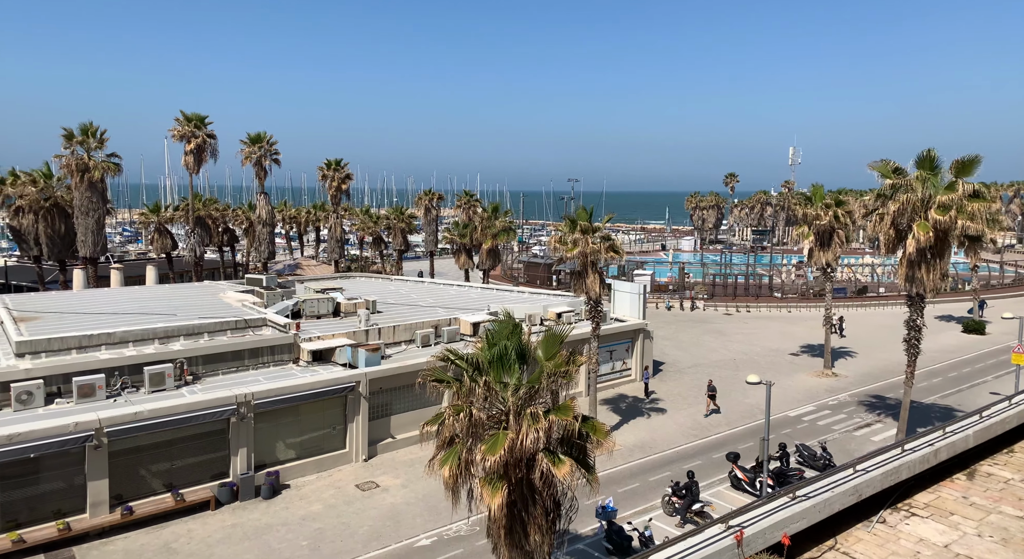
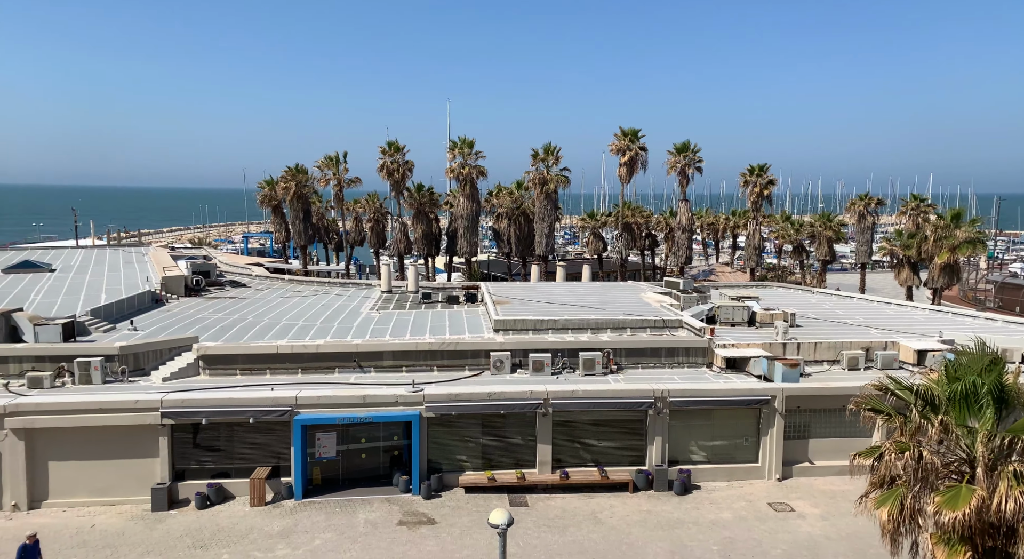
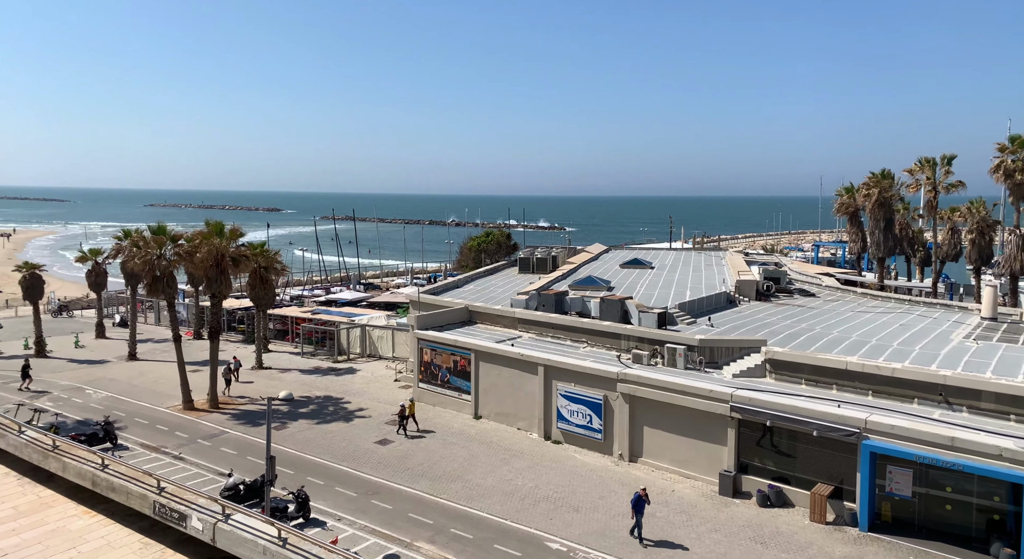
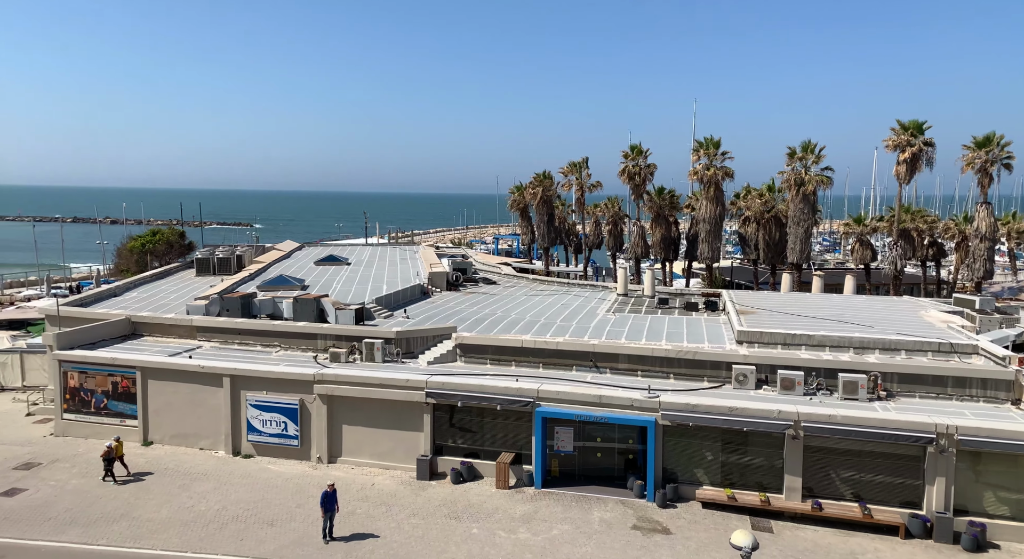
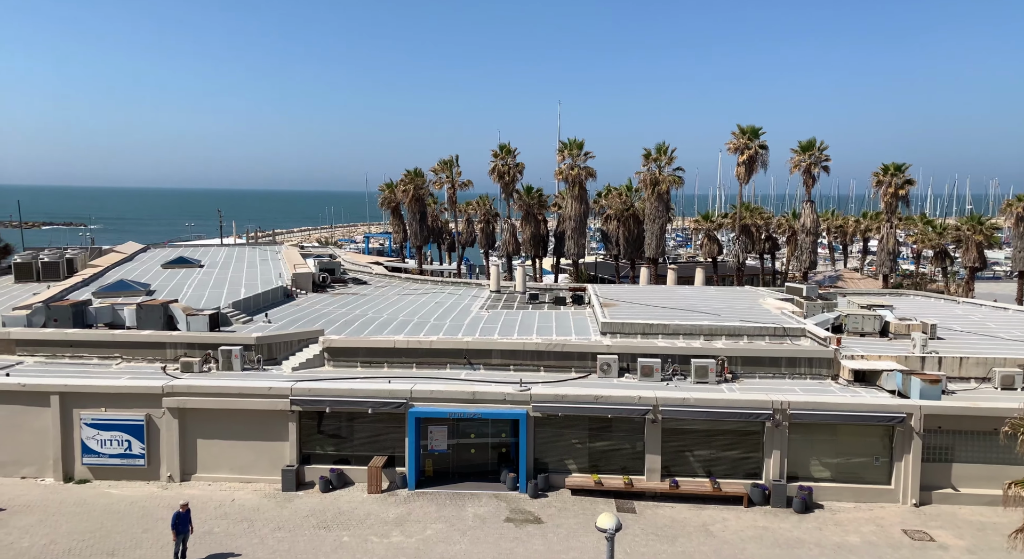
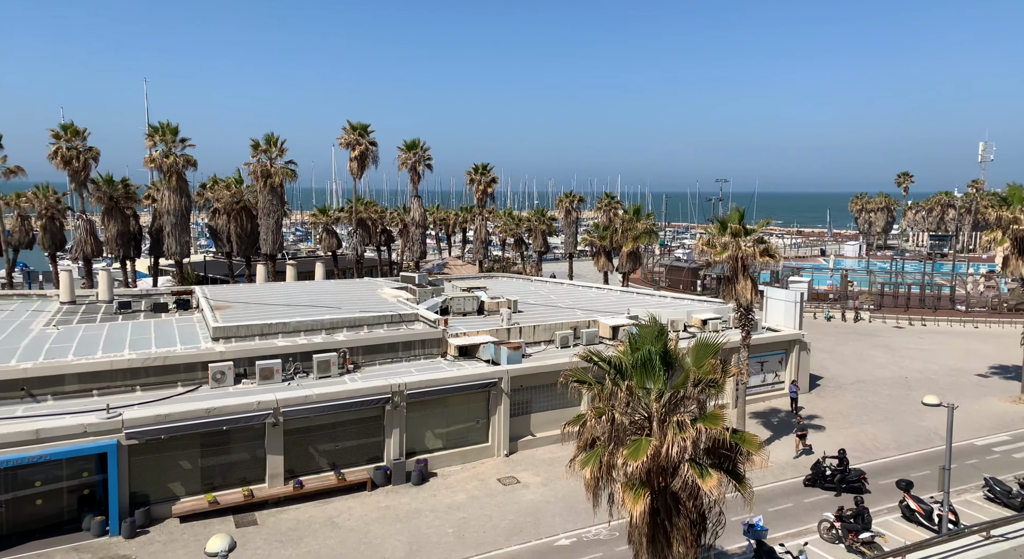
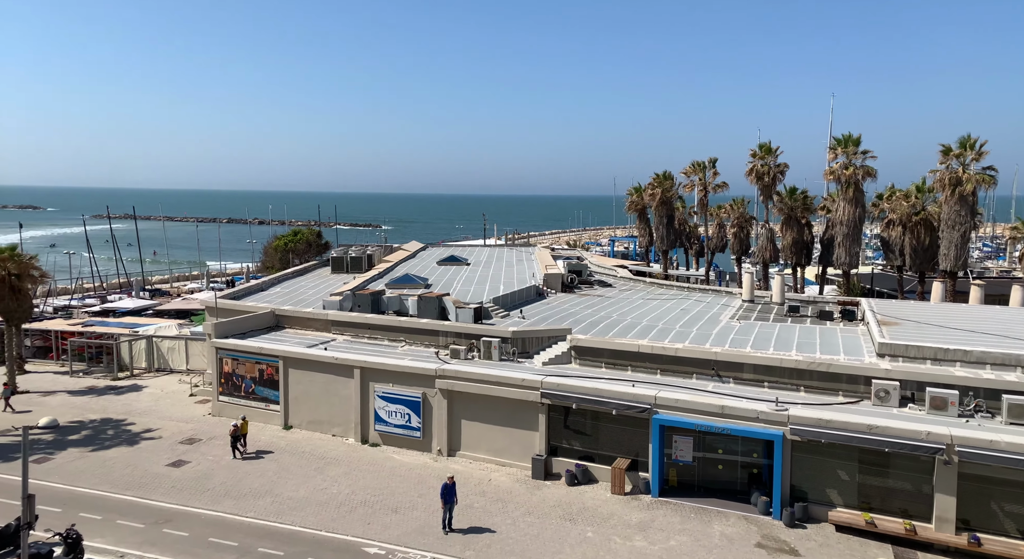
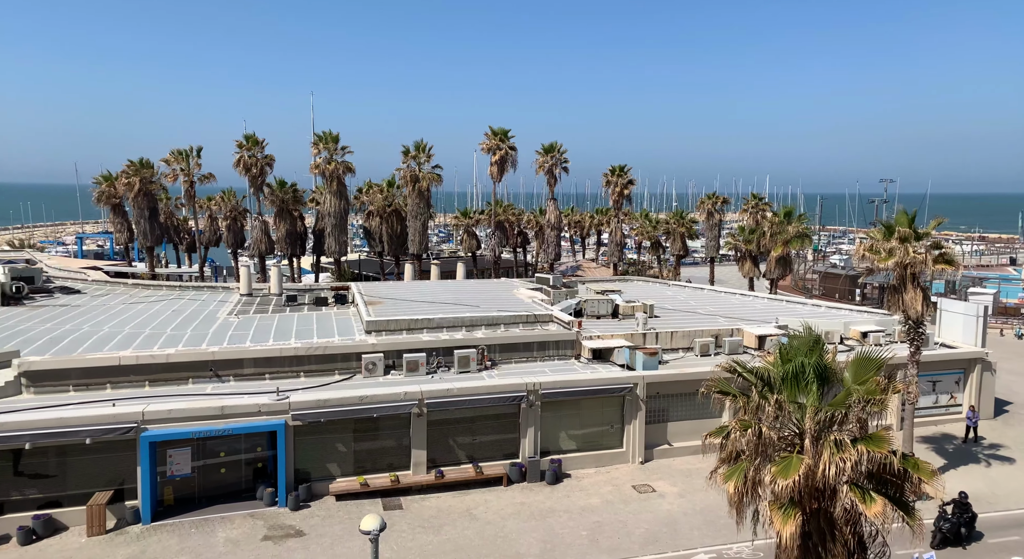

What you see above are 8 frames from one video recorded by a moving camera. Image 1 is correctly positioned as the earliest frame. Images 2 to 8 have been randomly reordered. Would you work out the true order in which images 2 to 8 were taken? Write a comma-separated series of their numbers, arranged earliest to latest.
6, 8, 2, 5, 4, 7, 3
